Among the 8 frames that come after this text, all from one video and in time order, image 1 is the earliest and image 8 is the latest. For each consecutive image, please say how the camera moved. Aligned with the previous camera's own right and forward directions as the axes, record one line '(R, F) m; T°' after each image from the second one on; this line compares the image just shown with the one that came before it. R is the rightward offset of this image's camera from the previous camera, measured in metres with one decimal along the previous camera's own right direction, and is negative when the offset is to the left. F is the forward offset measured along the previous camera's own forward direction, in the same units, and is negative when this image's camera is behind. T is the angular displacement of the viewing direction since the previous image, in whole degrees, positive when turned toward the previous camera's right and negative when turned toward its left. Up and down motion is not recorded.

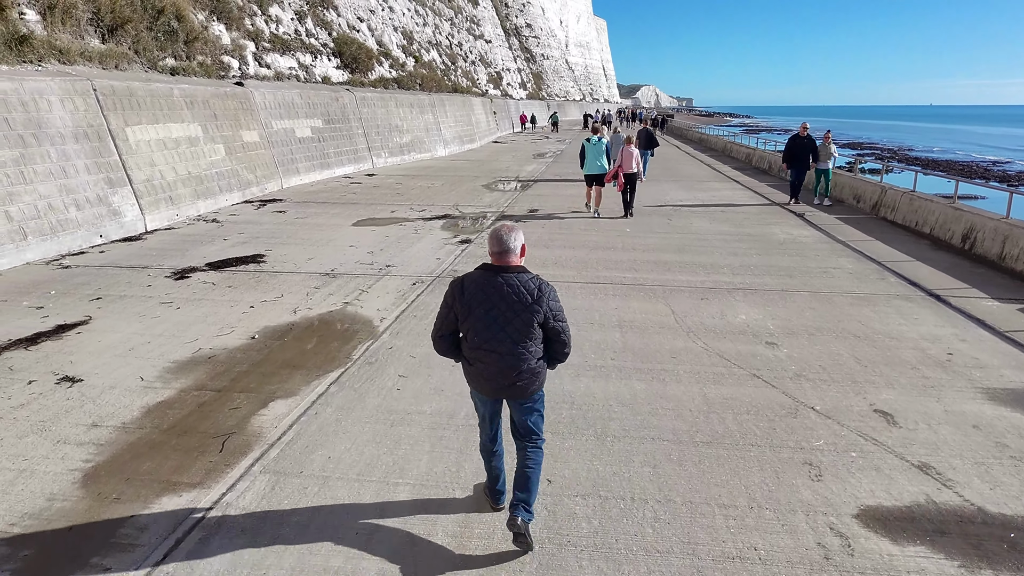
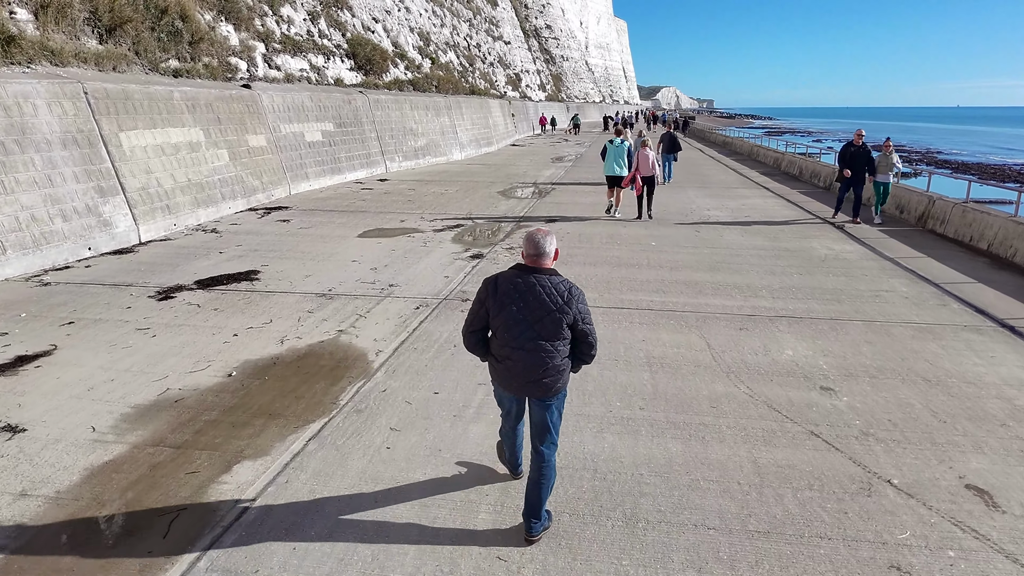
(0.0, +0.6) m; -2°
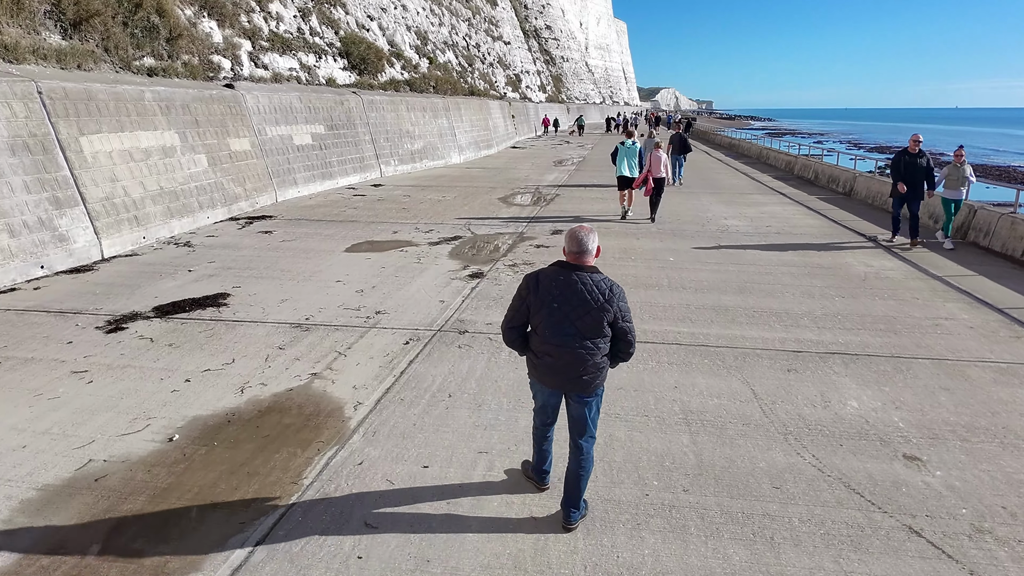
(0.0, +0.8) m; 0°
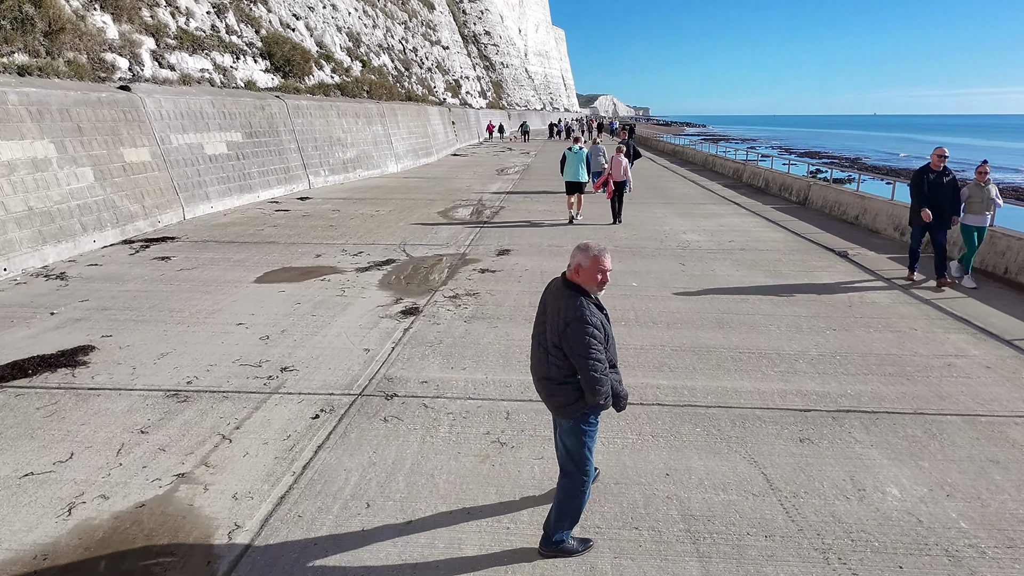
(0.0, +1.0) m; +5°
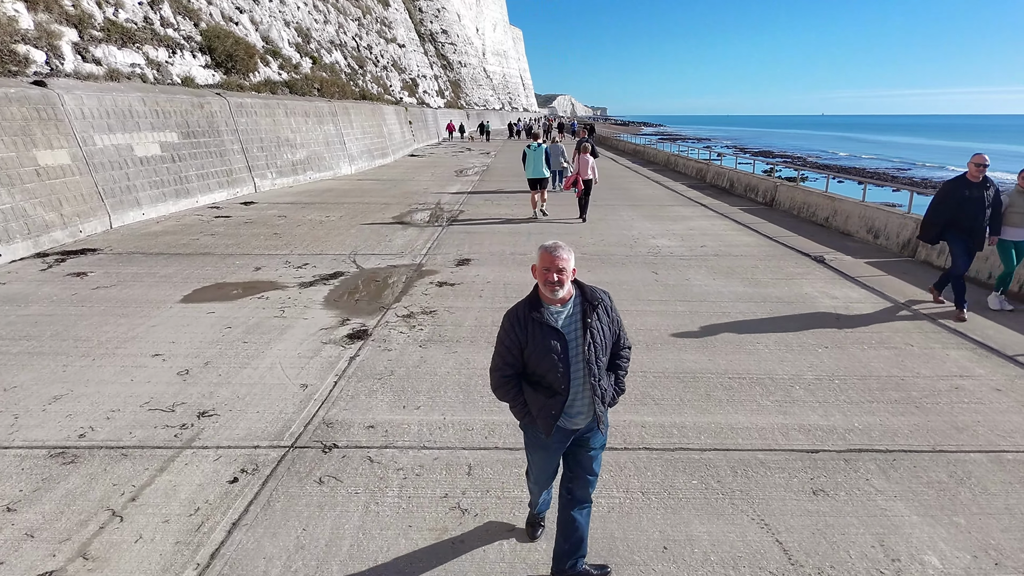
(0.0, +0.6) m; +3°
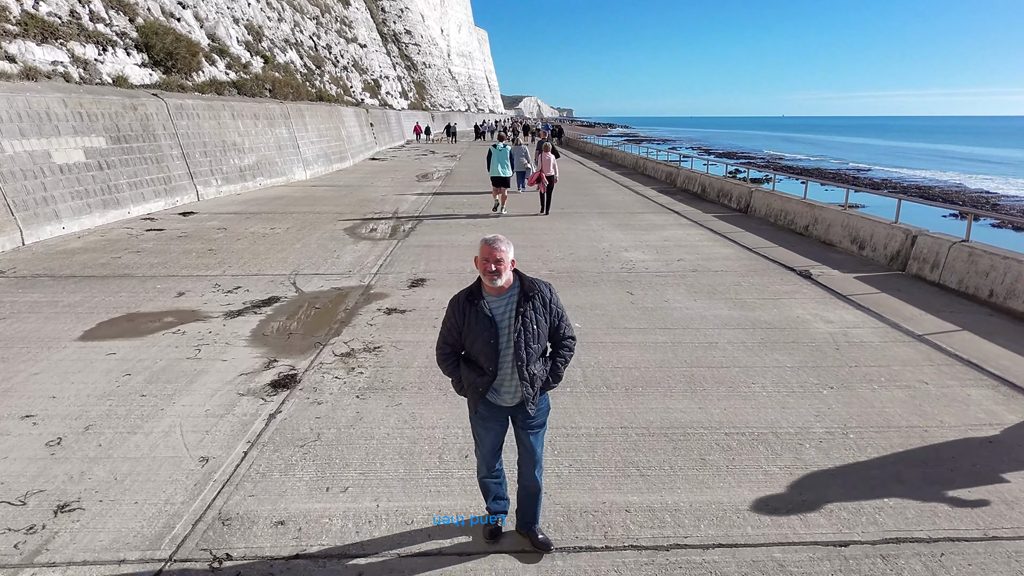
(+0.1, +0.7) m; +3°
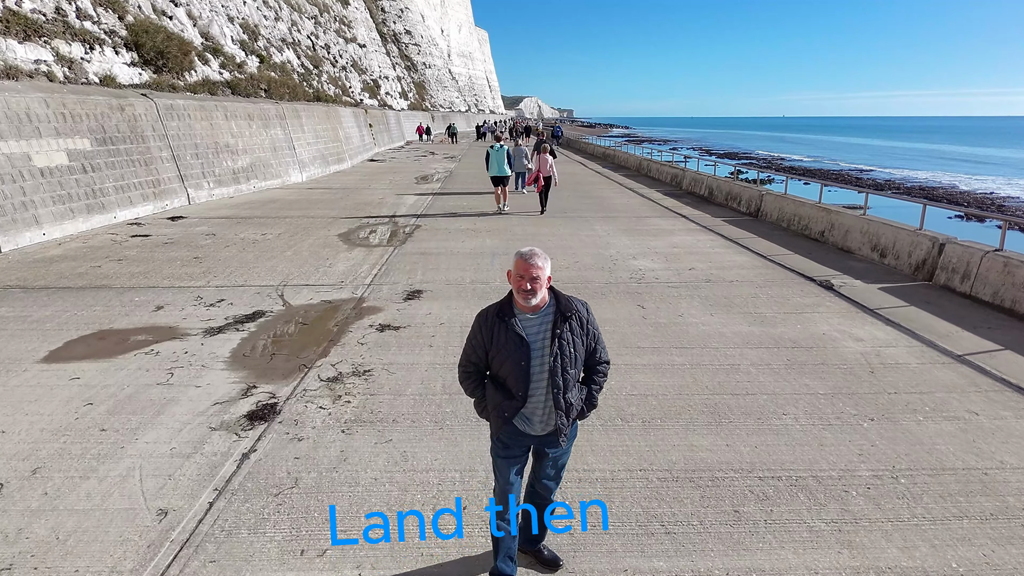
(0.0, +0.4) m; 0°
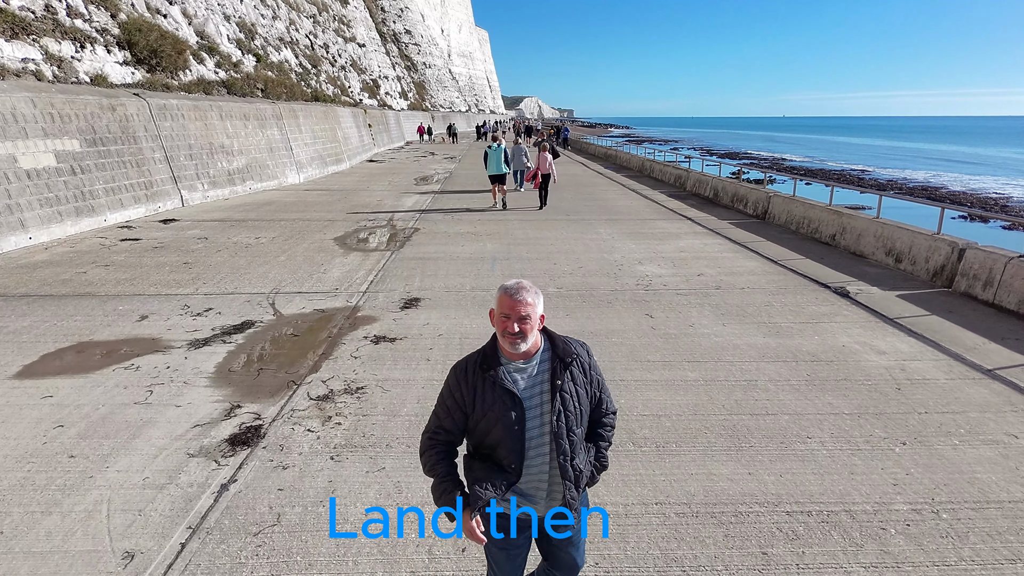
(0.0, +0.3) m; 0°
